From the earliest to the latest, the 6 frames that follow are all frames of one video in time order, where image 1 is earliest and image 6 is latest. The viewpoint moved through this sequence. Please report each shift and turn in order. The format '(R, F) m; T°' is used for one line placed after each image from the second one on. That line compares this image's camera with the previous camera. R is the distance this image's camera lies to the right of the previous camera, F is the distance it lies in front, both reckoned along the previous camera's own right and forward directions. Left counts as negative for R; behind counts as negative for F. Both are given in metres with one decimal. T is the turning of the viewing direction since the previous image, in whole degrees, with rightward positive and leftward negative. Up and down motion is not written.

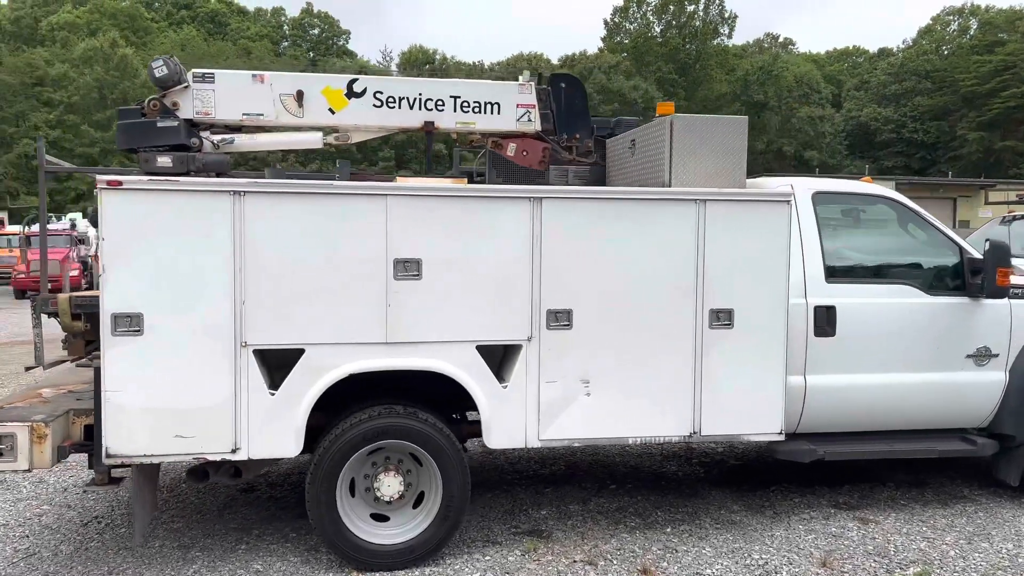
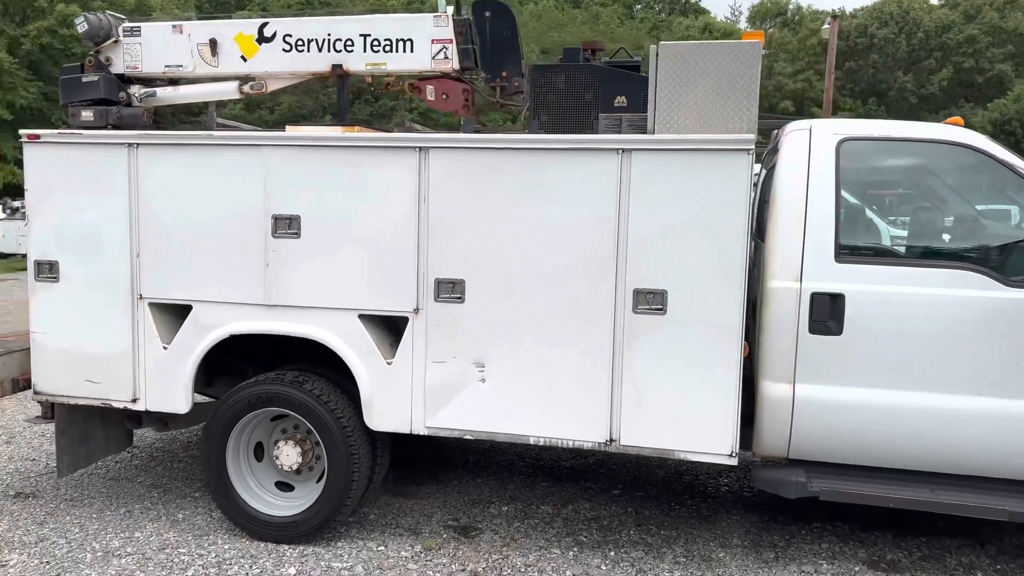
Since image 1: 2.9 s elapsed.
(+1.9, +1.0) m; -24°
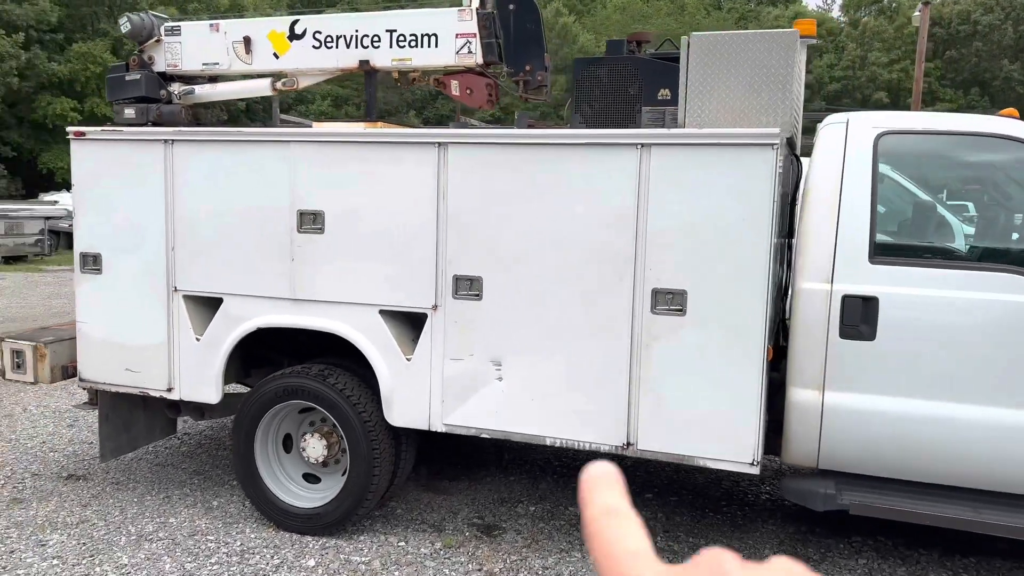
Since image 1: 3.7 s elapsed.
(+0.3, +0.1) m; -6°
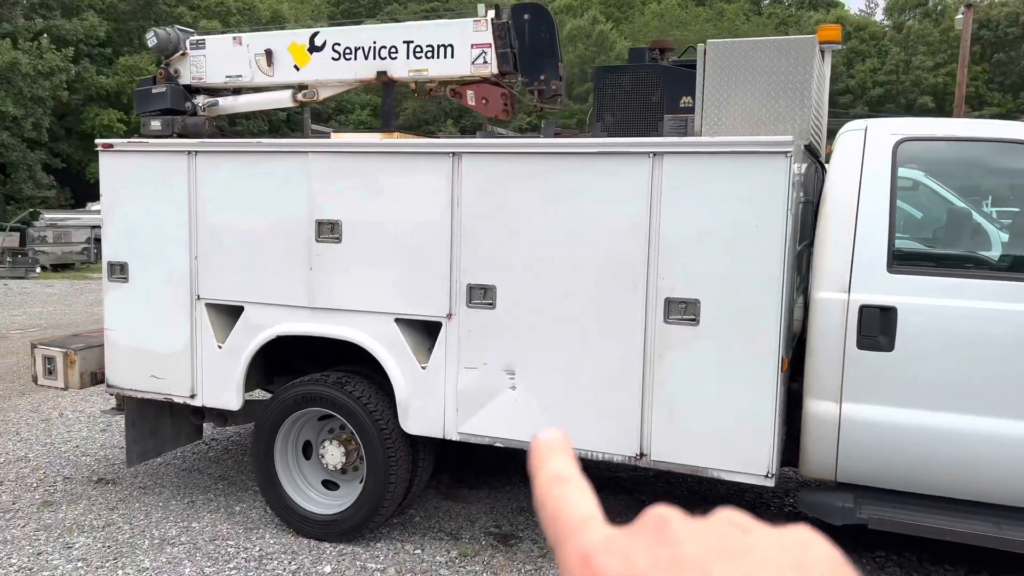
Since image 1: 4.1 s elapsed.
(+0.1, 0.0) m; -3°
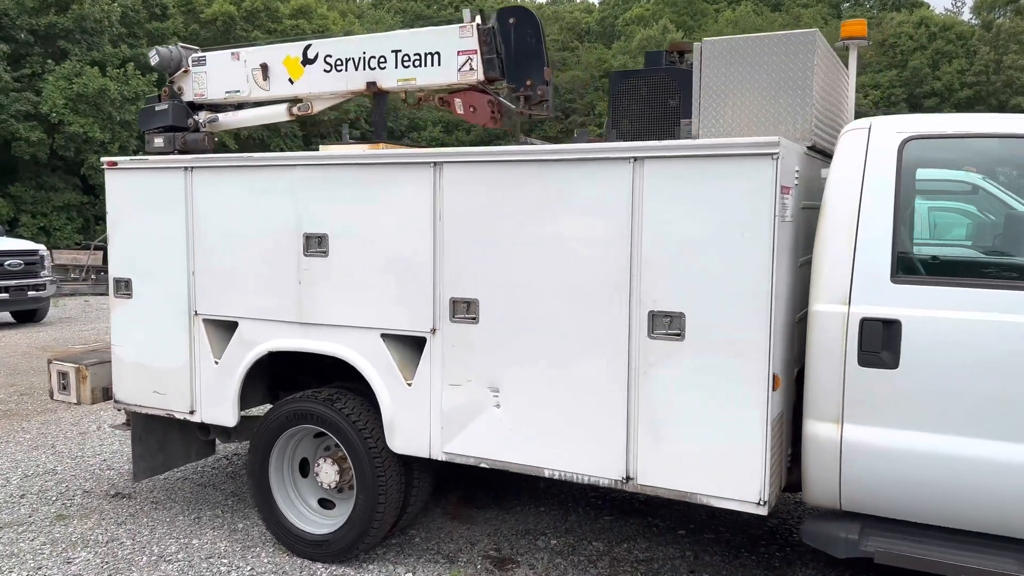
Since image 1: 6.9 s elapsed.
(+0.4, +0.2) m; -5°
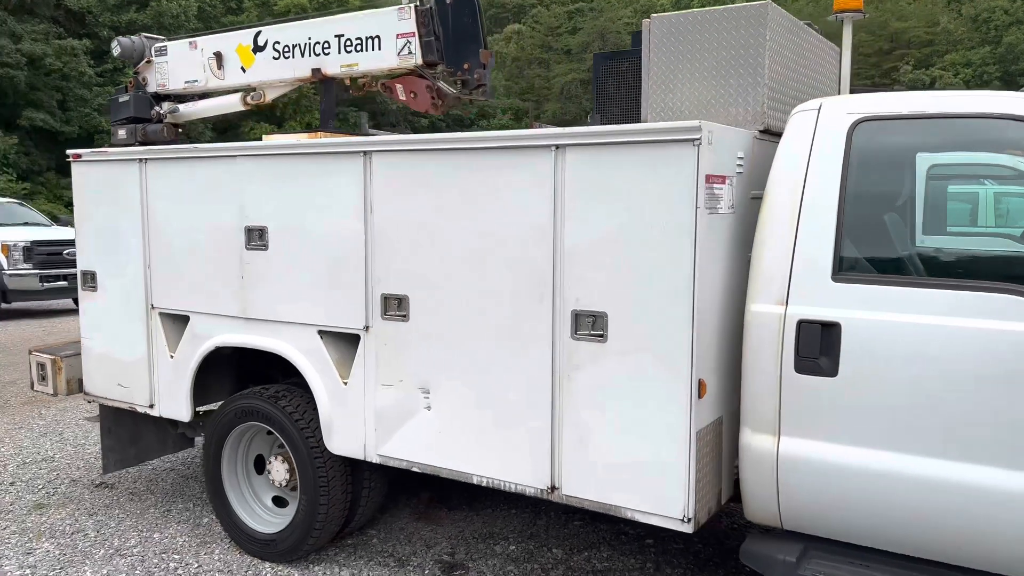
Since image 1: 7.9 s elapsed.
(+0.5, +0.2) m; -5°
